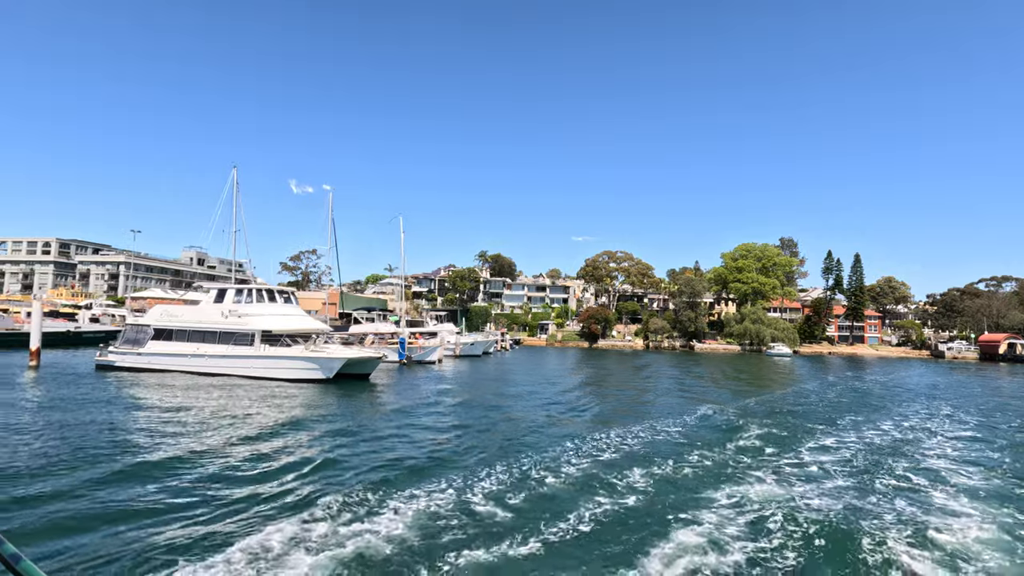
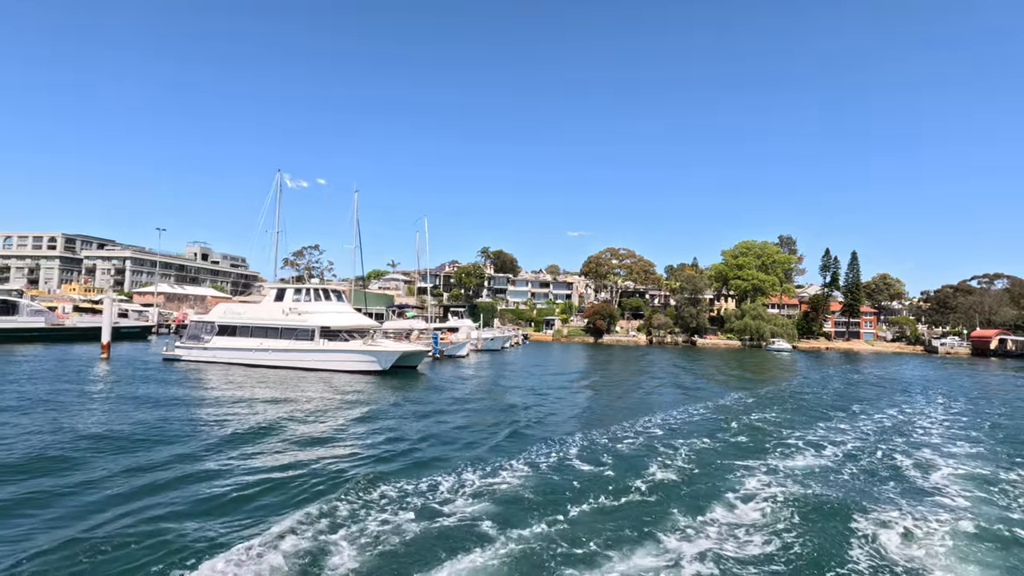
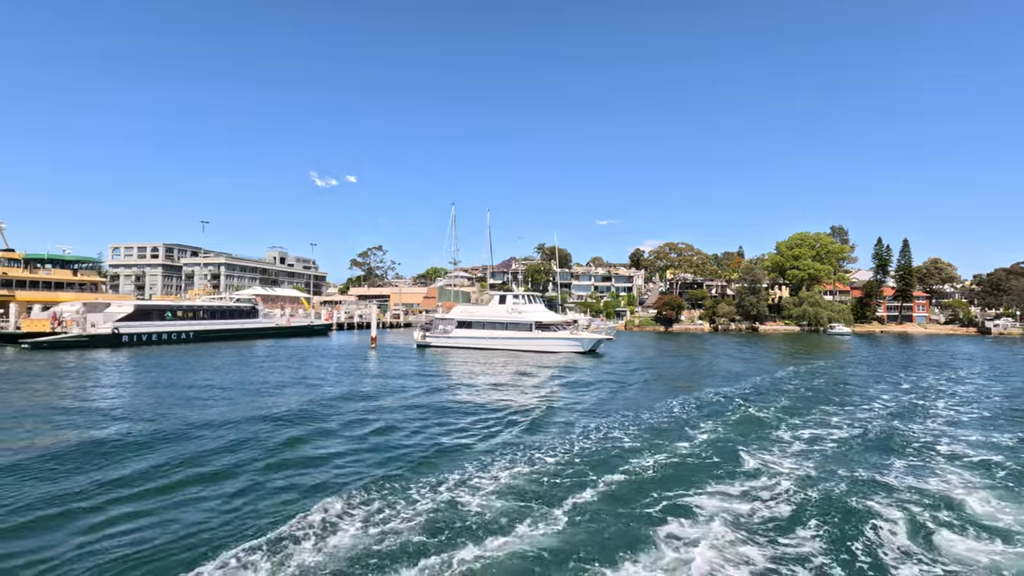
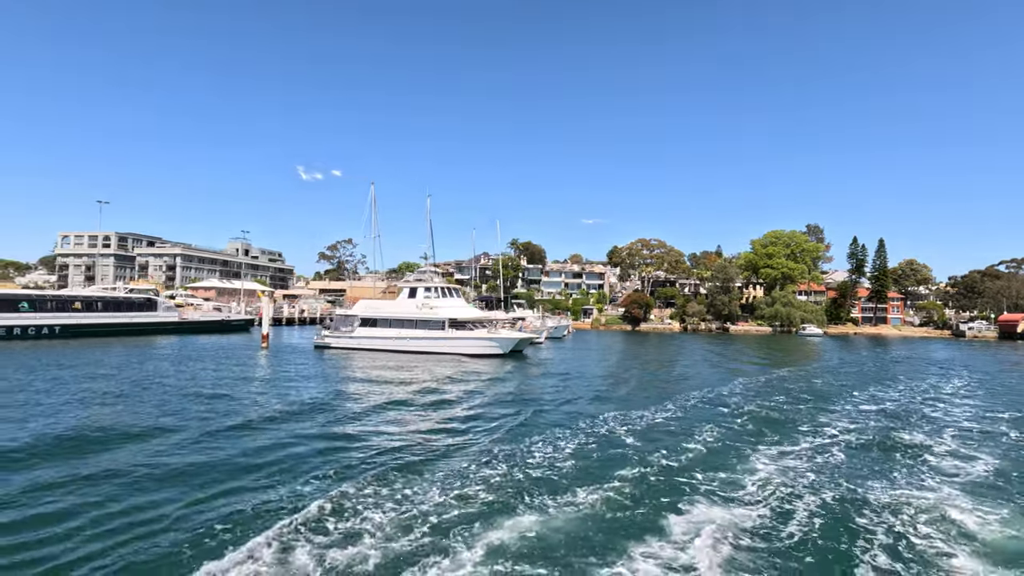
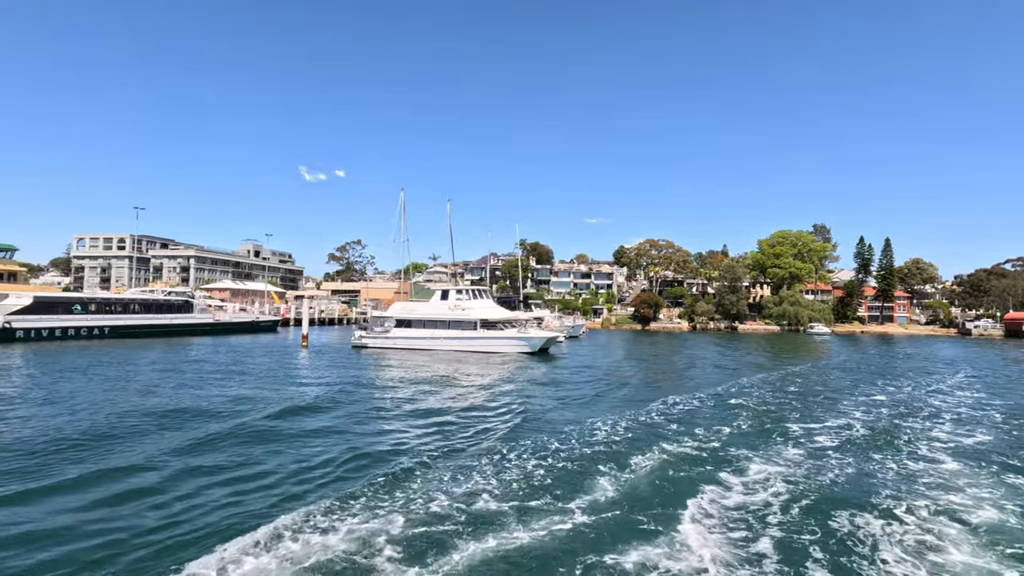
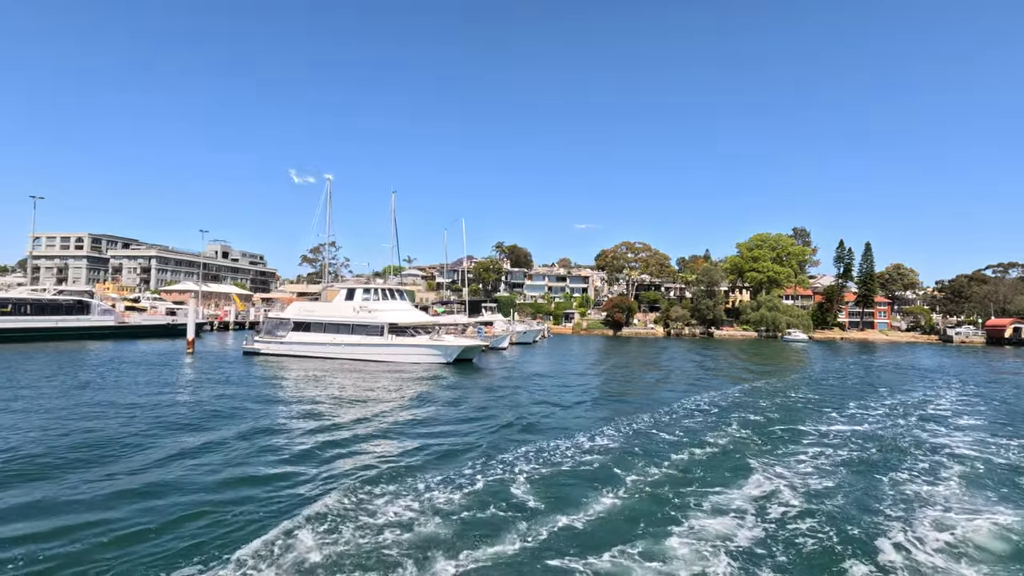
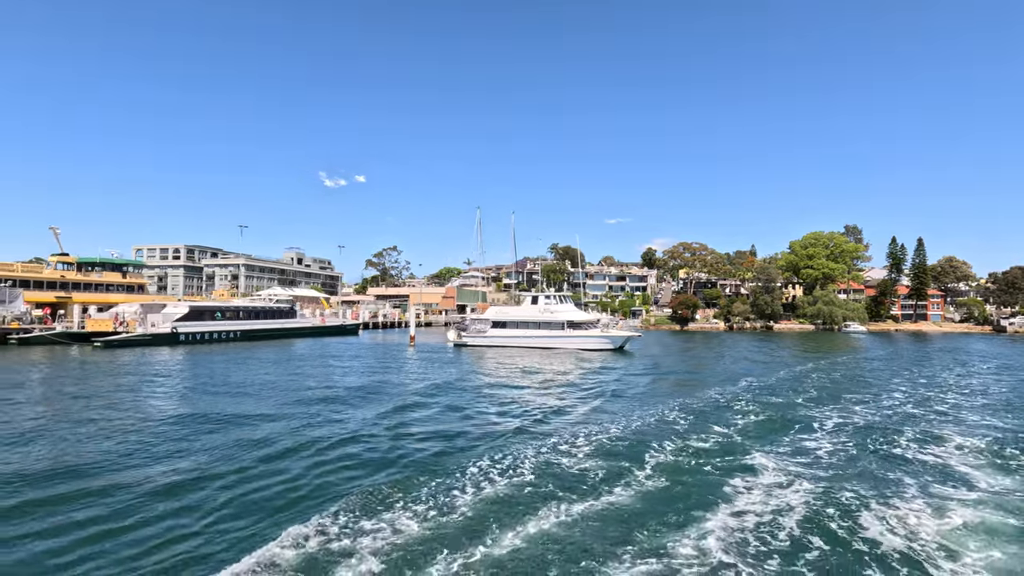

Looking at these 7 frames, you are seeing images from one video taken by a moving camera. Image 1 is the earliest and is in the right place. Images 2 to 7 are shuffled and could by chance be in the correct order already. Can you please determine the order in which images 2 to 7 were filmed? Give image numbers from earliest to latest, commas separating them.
2, 6, 4, 5, 3, 7
